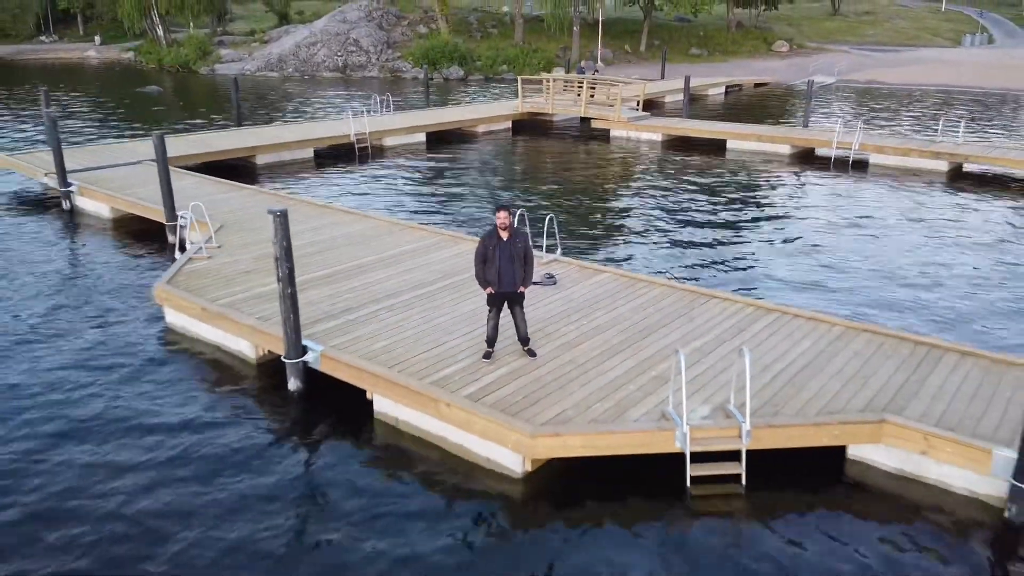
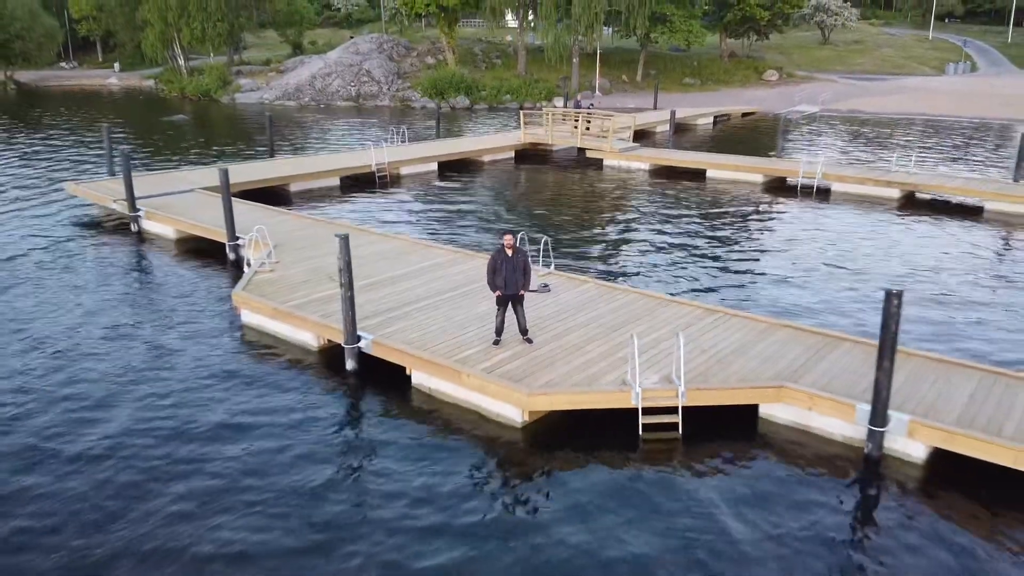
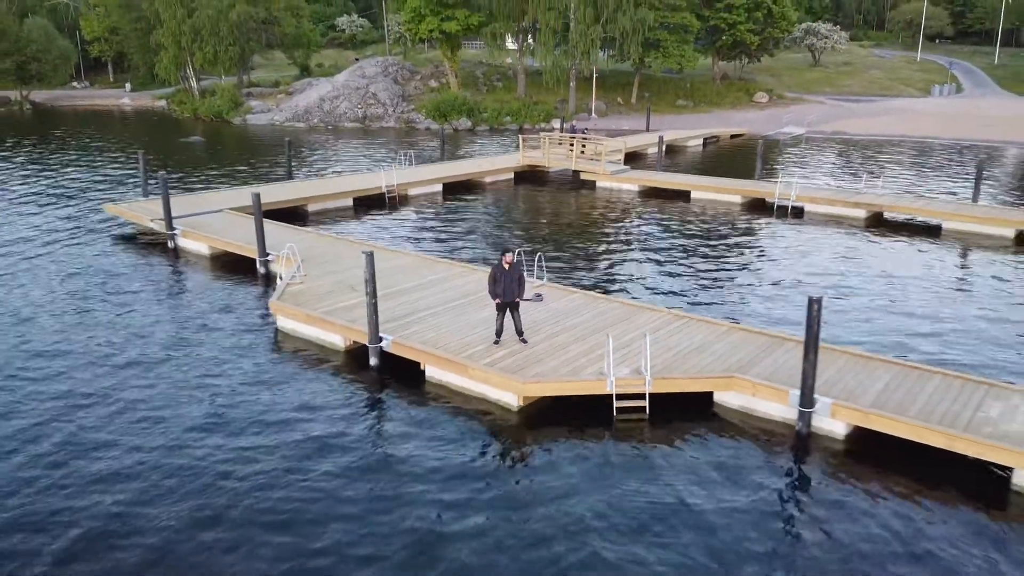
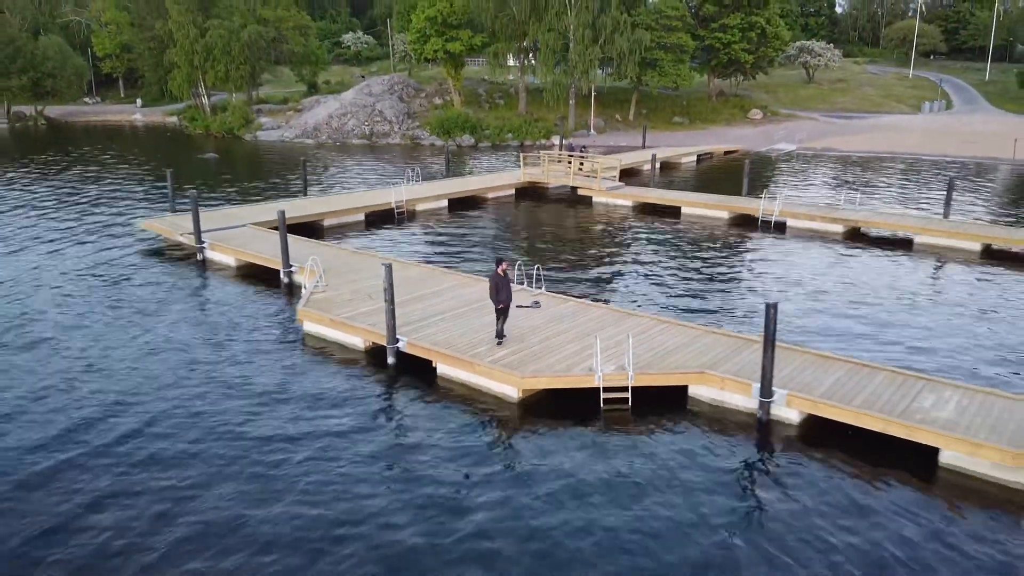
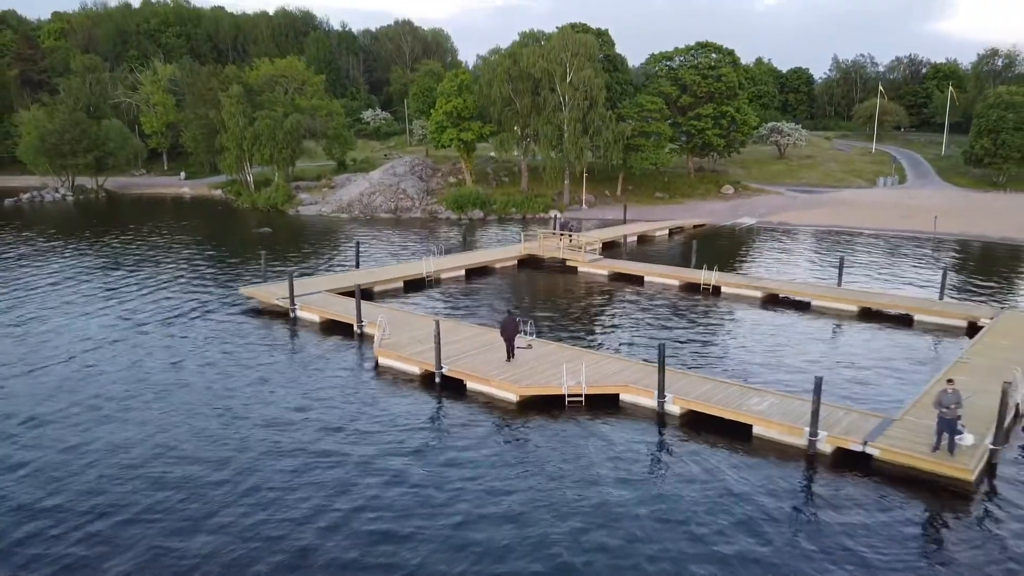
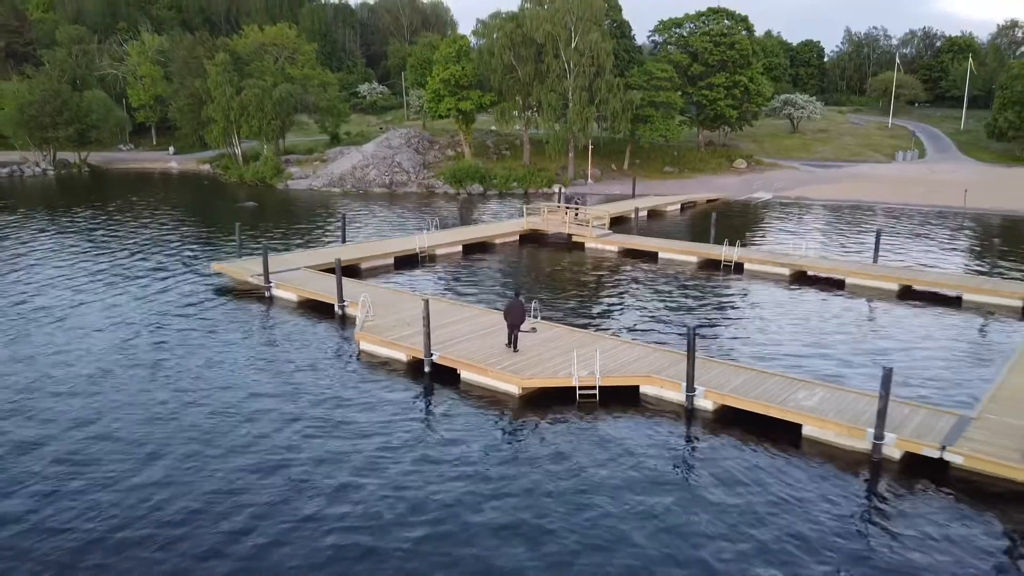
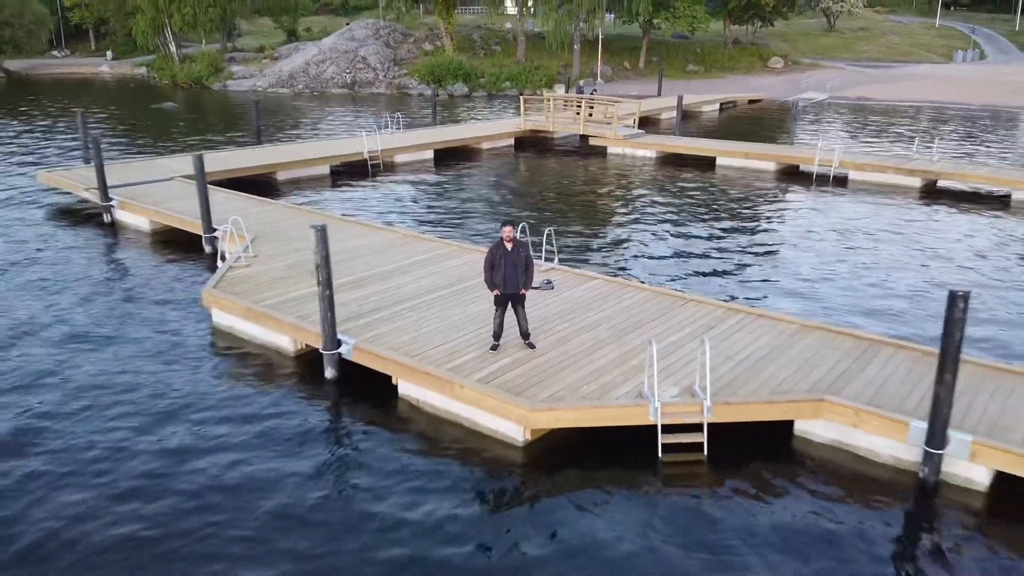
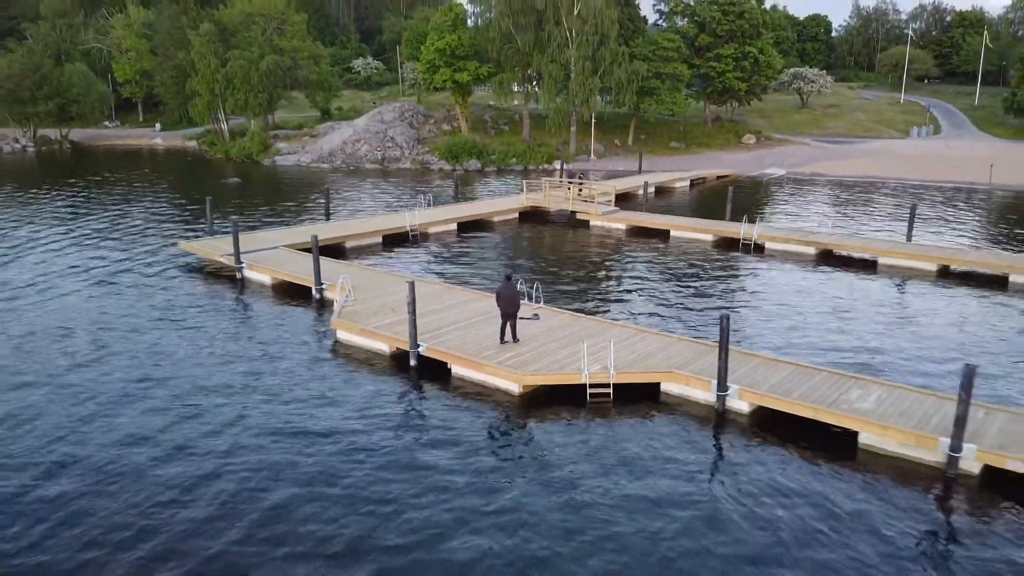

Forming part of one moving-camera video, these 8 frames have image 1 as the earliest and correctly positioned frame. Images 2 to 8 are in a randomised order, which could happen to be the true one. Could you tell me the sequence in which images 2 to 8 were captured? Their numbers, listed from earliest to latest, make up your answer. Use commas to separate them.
7, 2, 3, 4, 8, 6, 5
